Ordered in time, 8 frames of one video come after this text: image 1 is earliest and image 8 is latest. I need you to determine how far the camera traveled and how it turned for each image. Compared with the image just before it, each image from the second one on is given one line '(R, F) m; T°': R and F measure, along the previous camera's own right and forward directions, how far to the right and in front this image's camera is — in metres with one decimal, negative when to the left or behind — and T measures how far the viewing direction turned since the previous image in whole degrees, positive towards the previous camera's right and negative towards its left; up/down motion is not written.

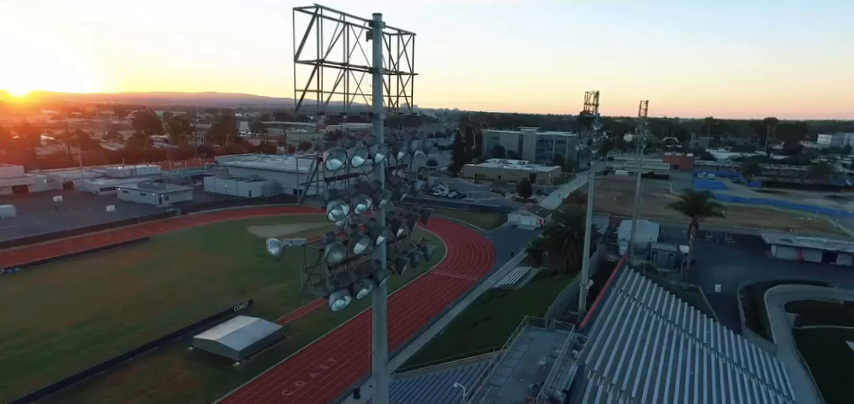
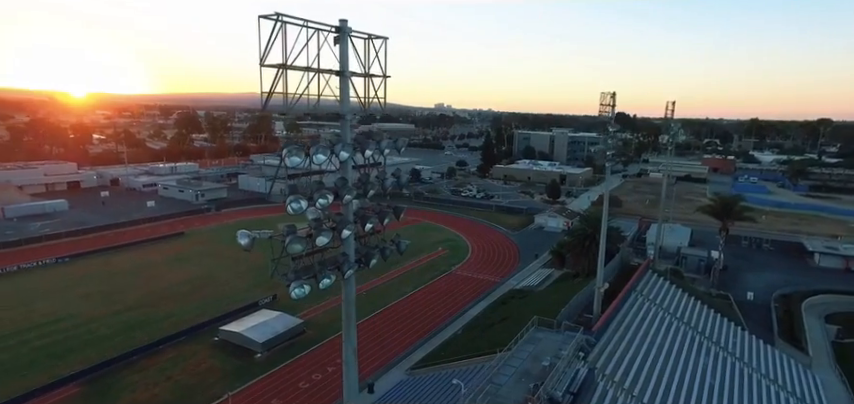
(+1.0, -0.3) m; -4°
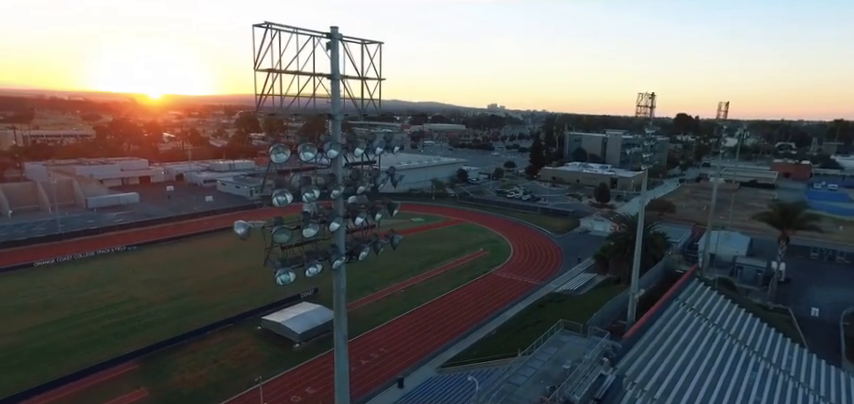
(+1.0, -0.3) m; -6°
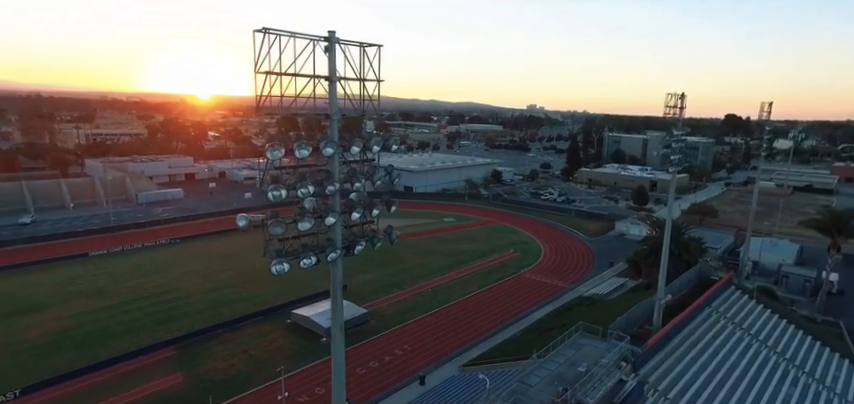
(+0.7, -0.2) m; -5°
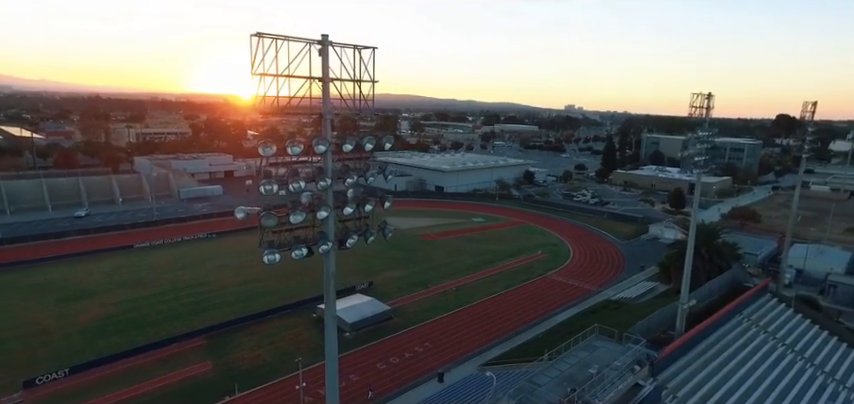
(+0.8, -0.3) m; -4°
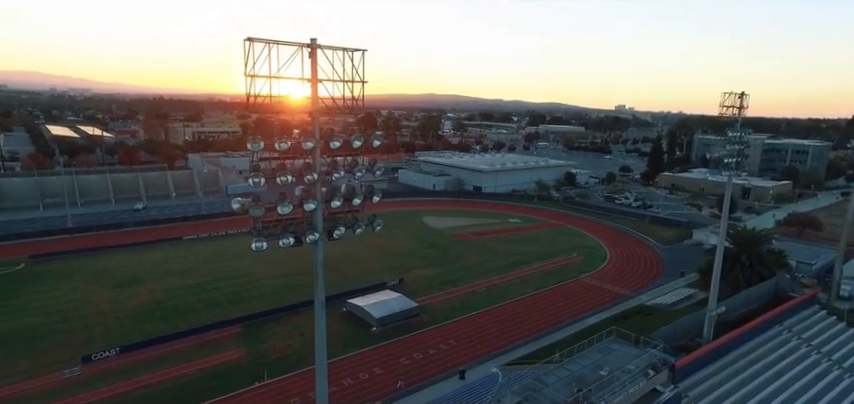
(+1.2, -0.3) m; -6°
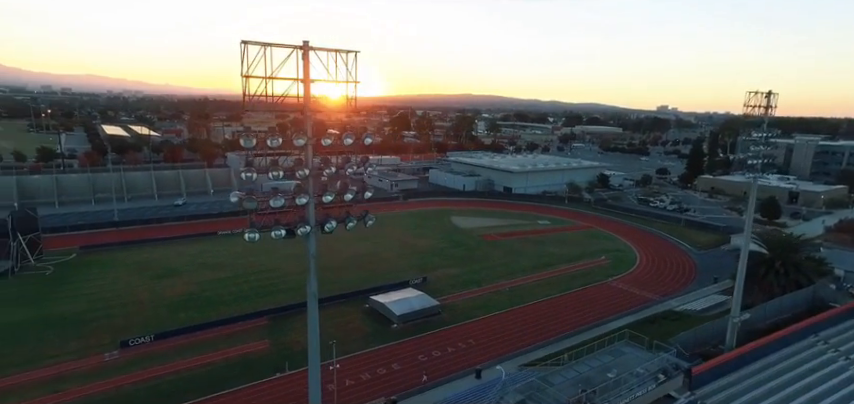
(+0.9, -0.2) m; -4°
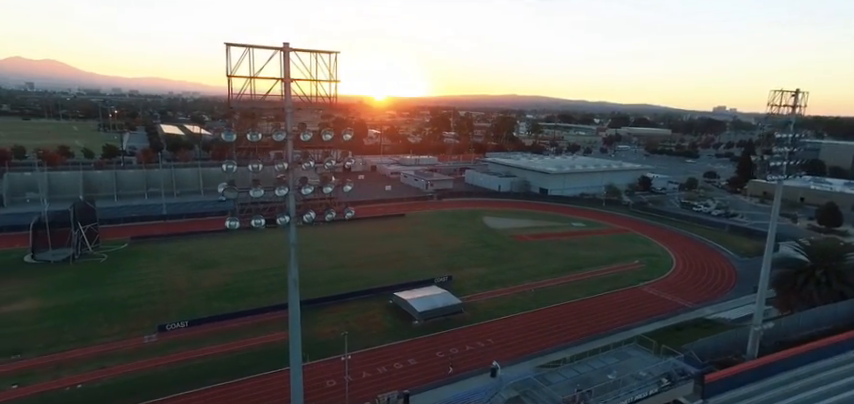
(+1.5, -0.3) m; -6°
